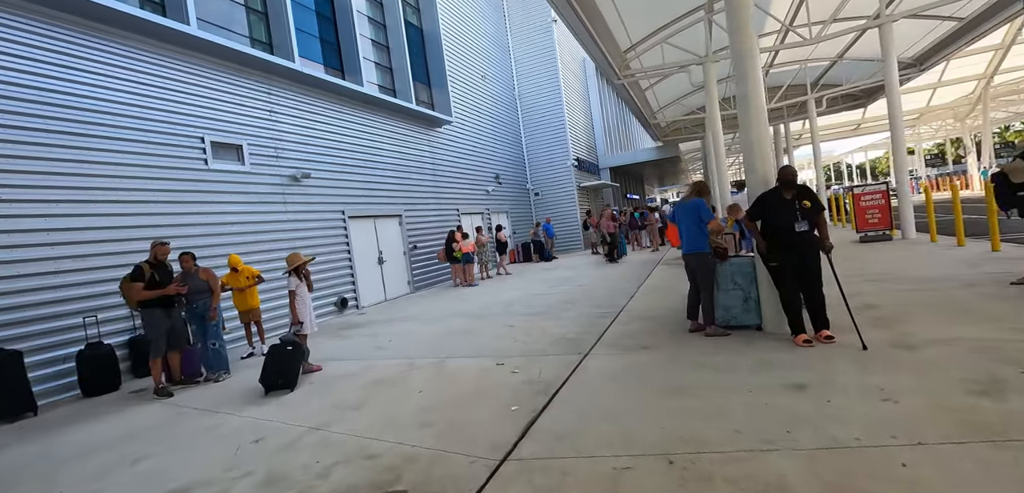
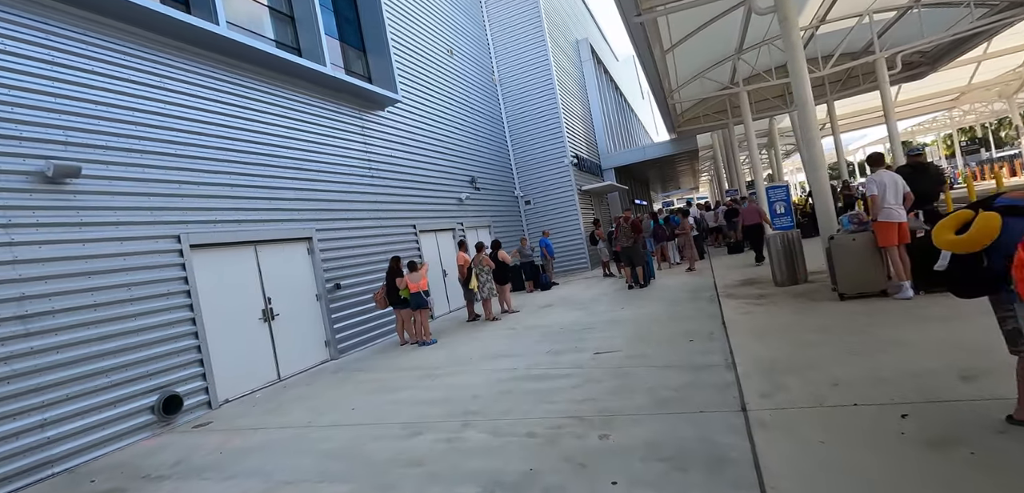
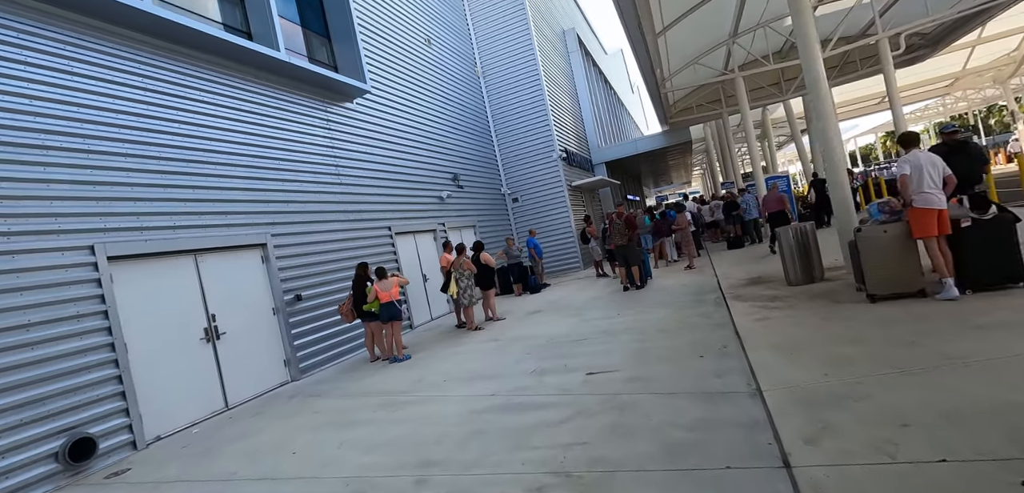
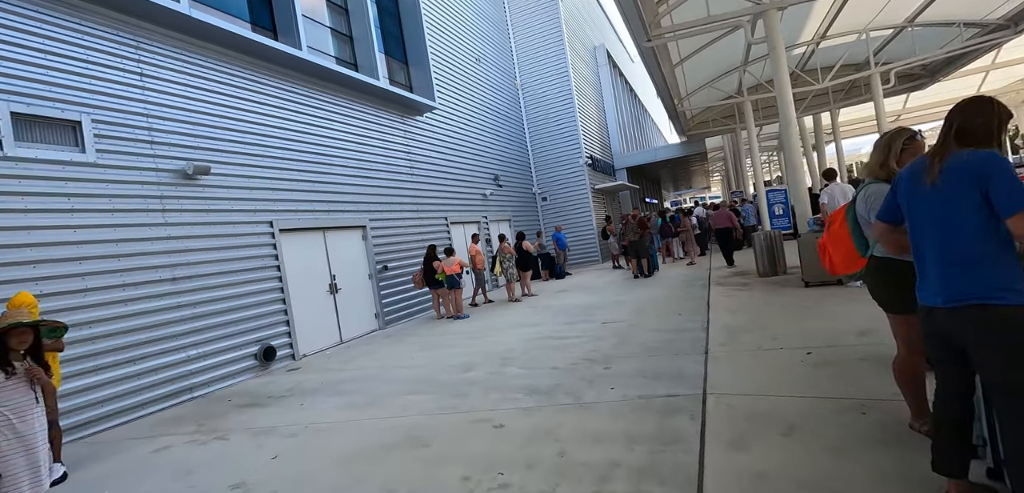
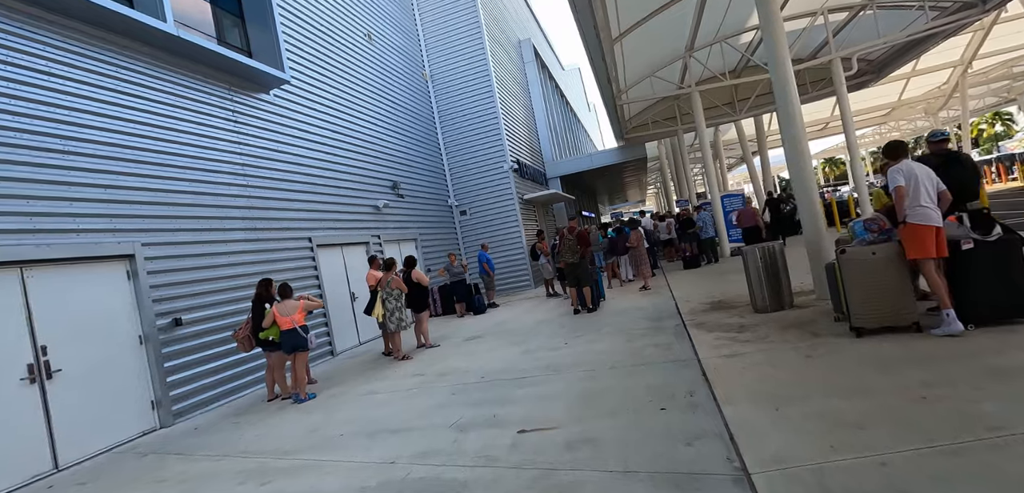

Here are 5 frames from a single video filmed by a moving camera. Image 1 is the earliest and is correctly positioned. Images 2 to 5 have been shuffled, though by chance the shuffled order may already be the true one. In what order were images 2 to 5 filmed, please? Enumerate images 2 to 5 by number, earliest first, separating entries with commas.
4, 2, 3, 5
